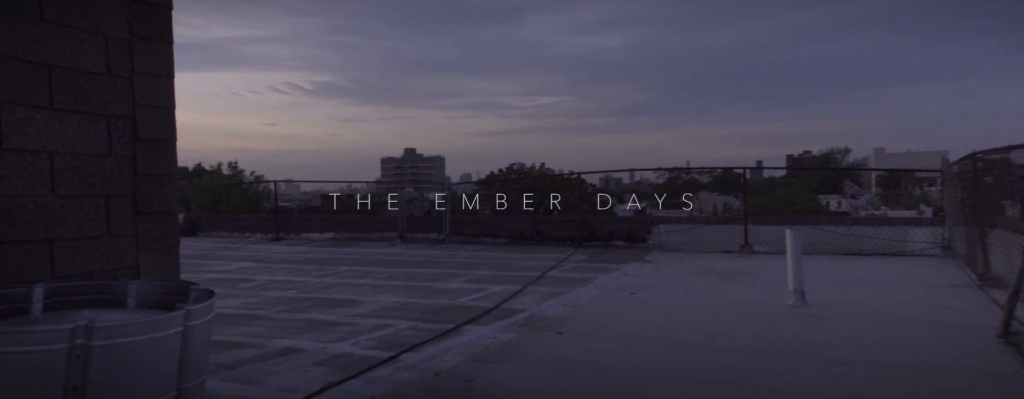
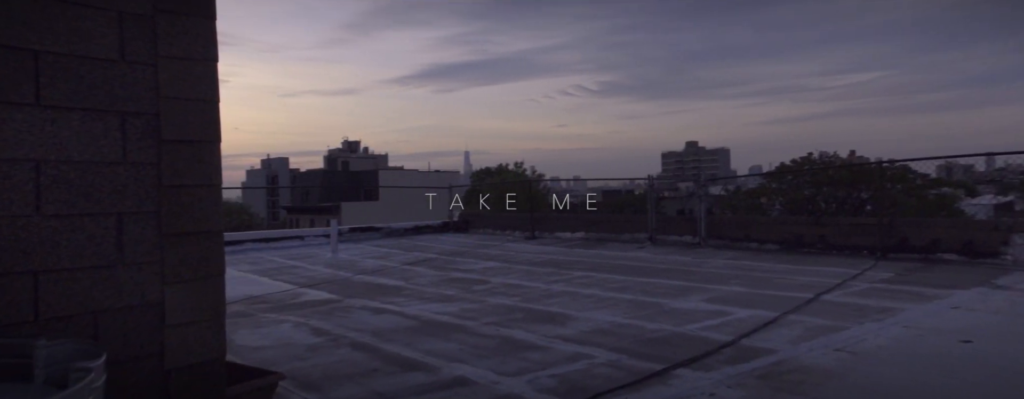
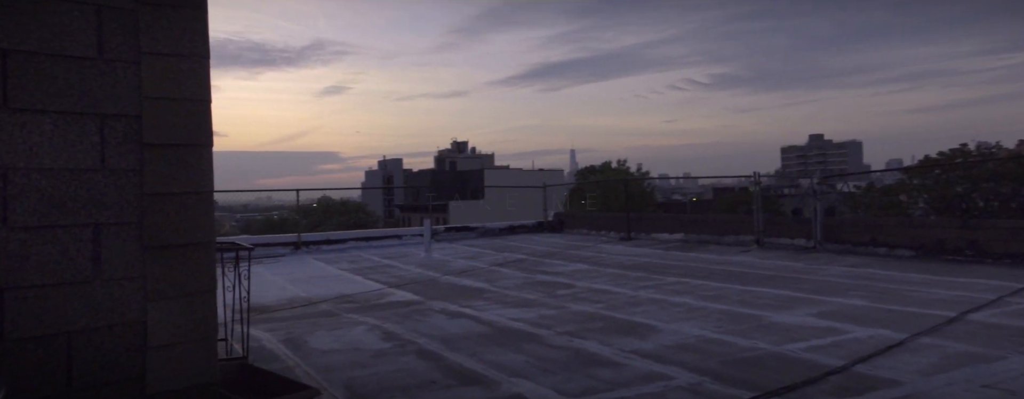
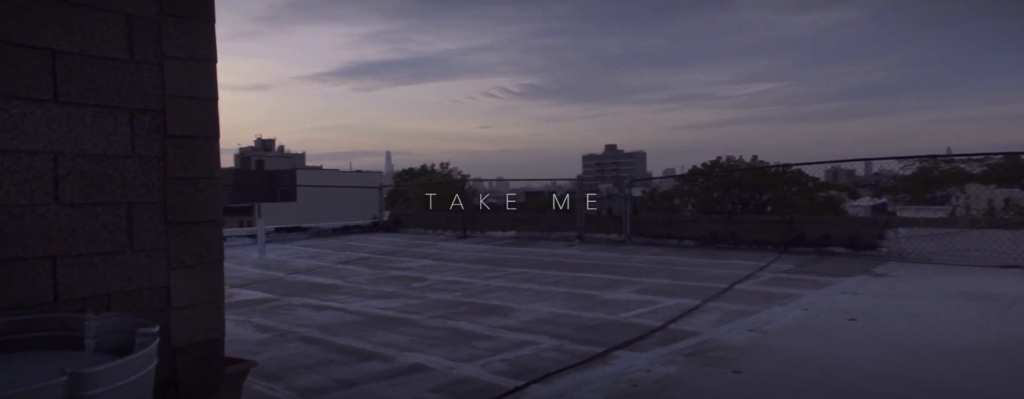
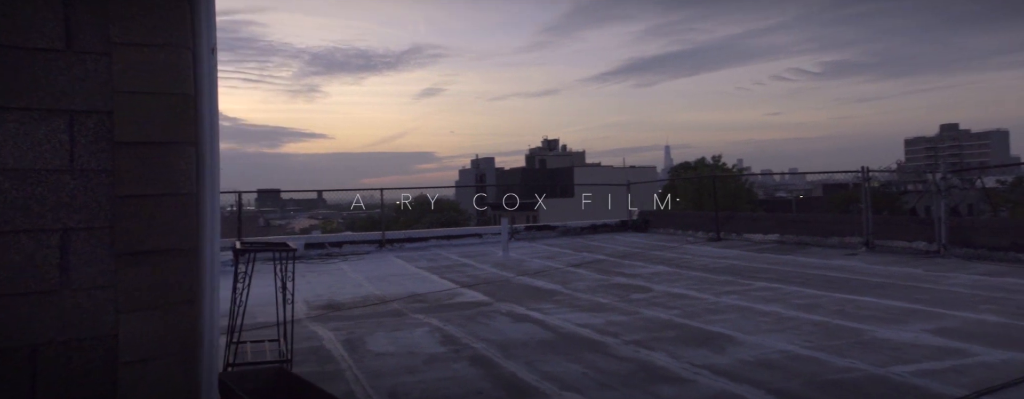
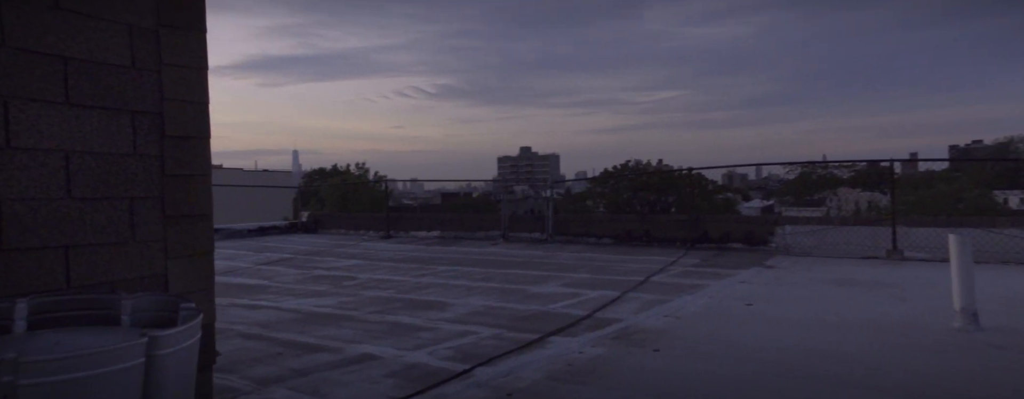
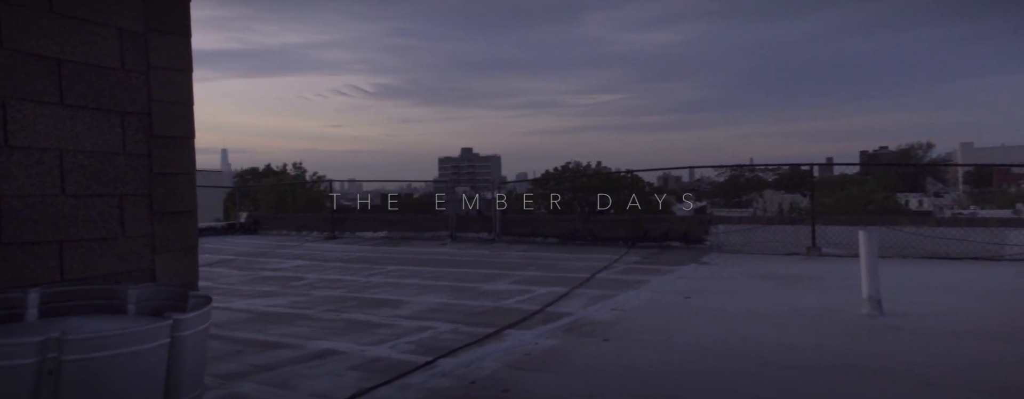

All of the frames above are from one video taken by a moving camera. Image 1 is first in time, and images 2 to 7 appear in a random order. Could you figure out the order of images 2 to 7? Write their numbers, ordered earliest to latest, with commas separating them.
7, 6, 4, 2, 3, 5
